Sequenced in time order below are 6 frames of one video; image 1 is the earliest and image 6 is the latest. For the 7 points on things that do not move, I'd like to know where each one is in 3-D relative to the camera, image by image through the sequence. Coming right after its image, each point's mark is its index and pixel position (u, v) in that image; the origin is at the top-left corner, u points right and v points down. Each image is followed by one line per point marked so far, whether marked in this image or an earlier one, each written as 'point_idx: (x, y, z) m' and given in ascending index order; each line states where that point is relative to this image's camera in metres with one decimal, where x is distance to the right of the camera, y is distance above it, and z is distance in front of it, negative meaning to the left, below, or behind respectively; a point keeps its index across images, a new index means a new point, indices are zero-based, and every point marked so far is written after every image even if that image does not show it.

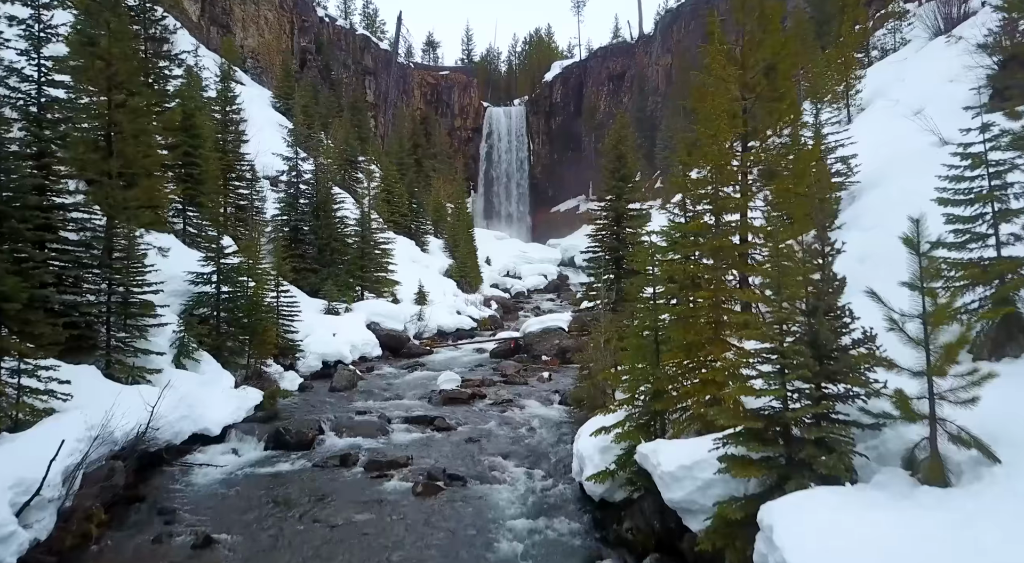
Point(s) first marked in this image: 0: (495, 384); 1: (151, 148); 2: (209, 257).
0: (-0.4, -2.3, +14.9) m
1: (-8.2, +3.0, +14.9) m
2: (-5.9, +0.5, +12.9) m
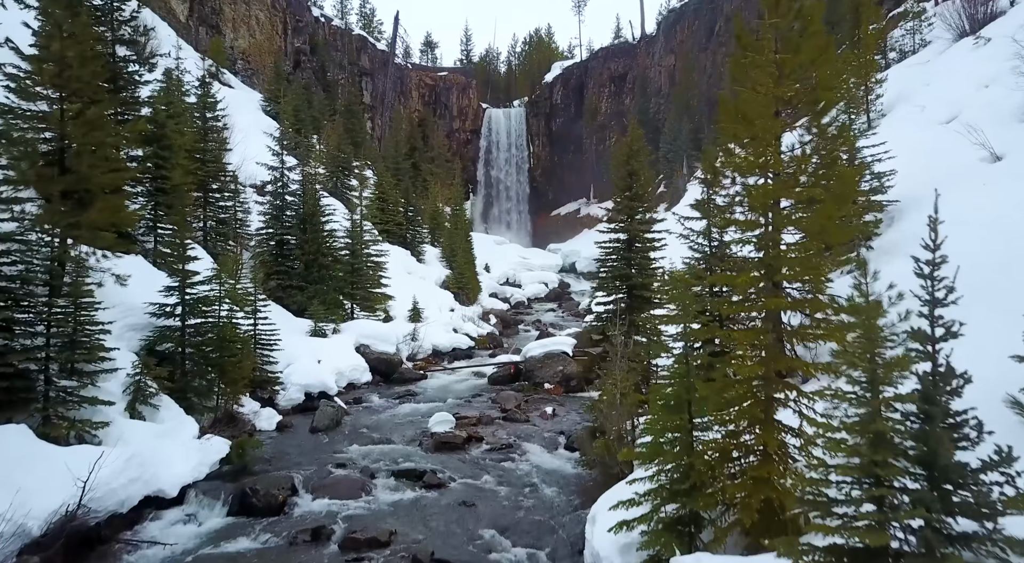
0: (-0.4, -2.9, +13.5) m
1: (-8.2, +2.5, +13.6) m
2: (-5.9, -0.1, +11.5) m
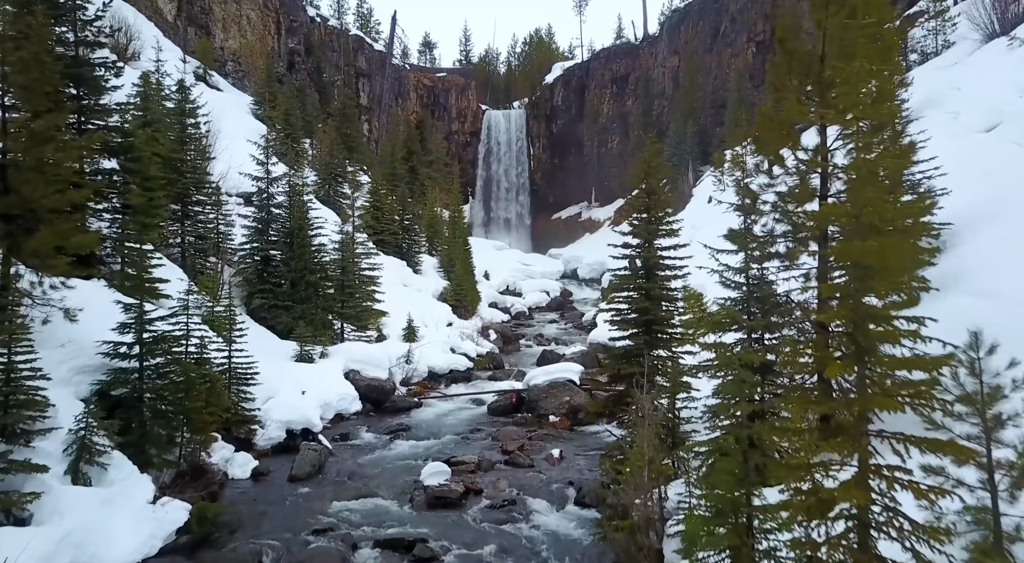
0: (-0.3, -3.4, +12.1) m
1: (-8.1, +1.9, +12.1) m
2: (-5.9, -0.6, +10.1) m
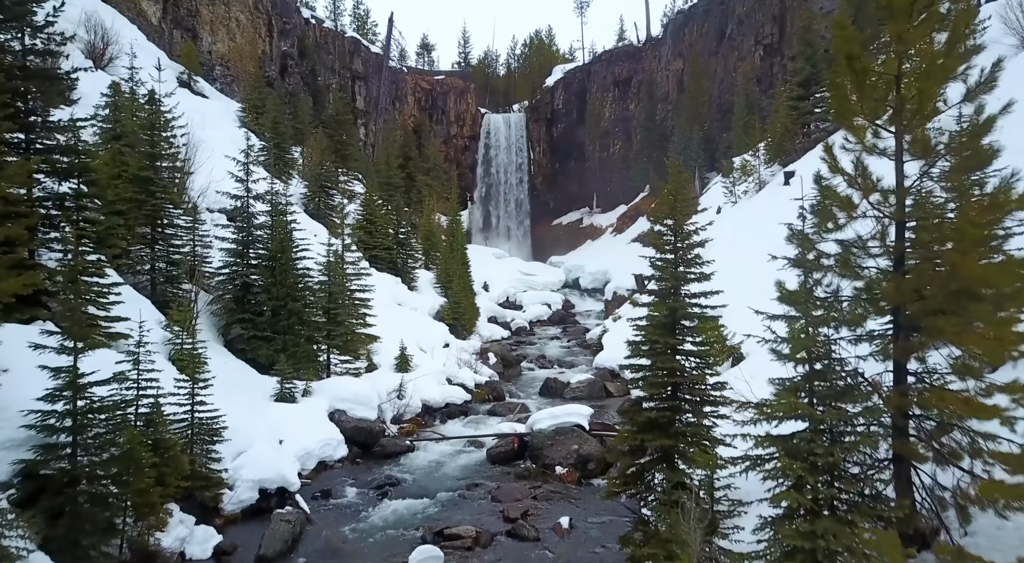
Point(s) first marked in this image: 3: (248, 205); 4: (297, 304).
0: (-0.3, -4.2, +10.5) m
1: (-8.1, +1.2, +10.5) m
2: (-5.8, -1.4, +8.5) m
3: (-7.6, +2.2, +18.9) m
4: (-5.9, -0.6, +18.0) m
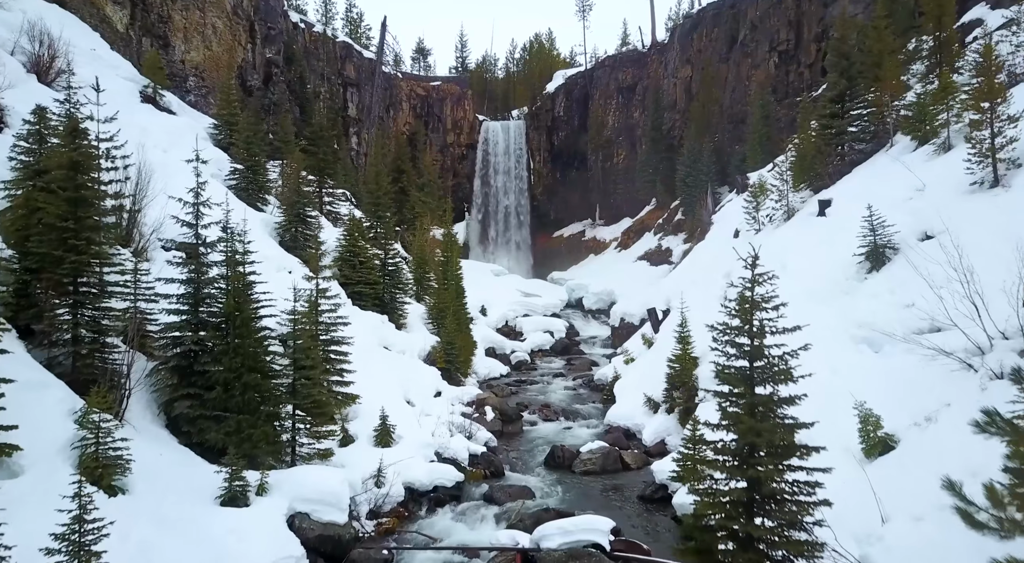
0: (-0.2, -5.6, +7.5) m
1: (-8.1, -0.3, +7.6) m
2: (-5.8, -2.8, +5.5) m
3: (-7.5, +0.7, +15.9) m
4: (-5.8, -2.1, +15.0) m
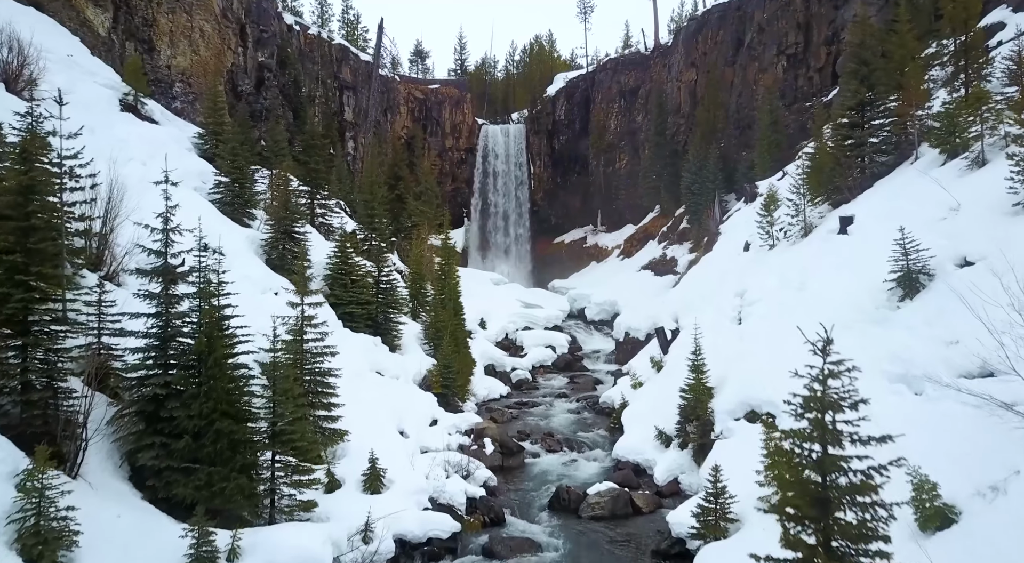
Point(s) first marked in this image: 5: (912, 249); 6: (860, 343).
0: (-0.2, -6.3, +6.0) m
1: (-8.0, -1.0, +6.1) m
2: (-5.8, -3.6, +4.1) m
3: (-7.5, 0.0, +14.4) m
4: (-5.8, -2.8, +13.6) m
5: (+9.9, +0.8, +16.3) m
6: (+8.3, -1.5, +15.7) m
